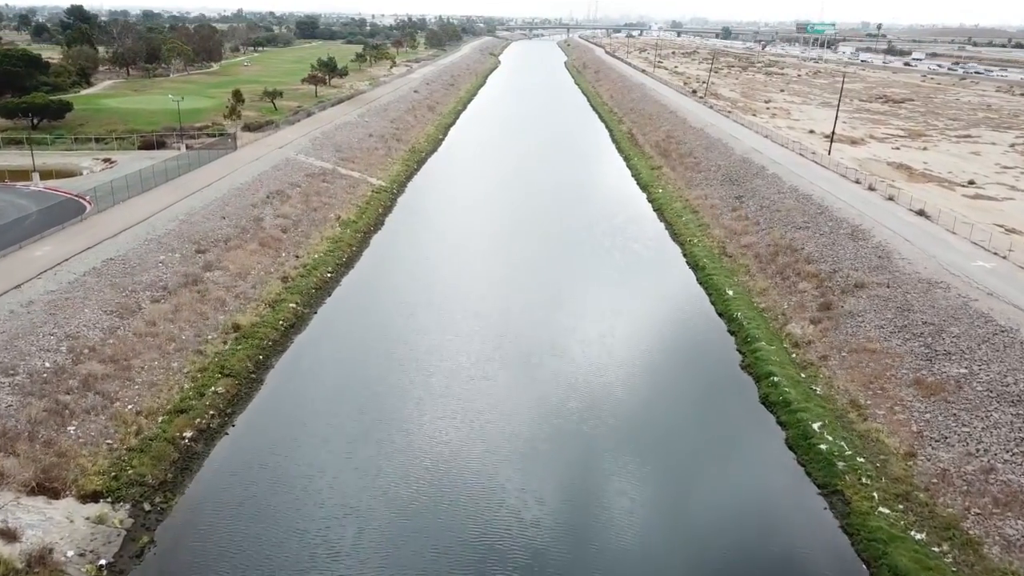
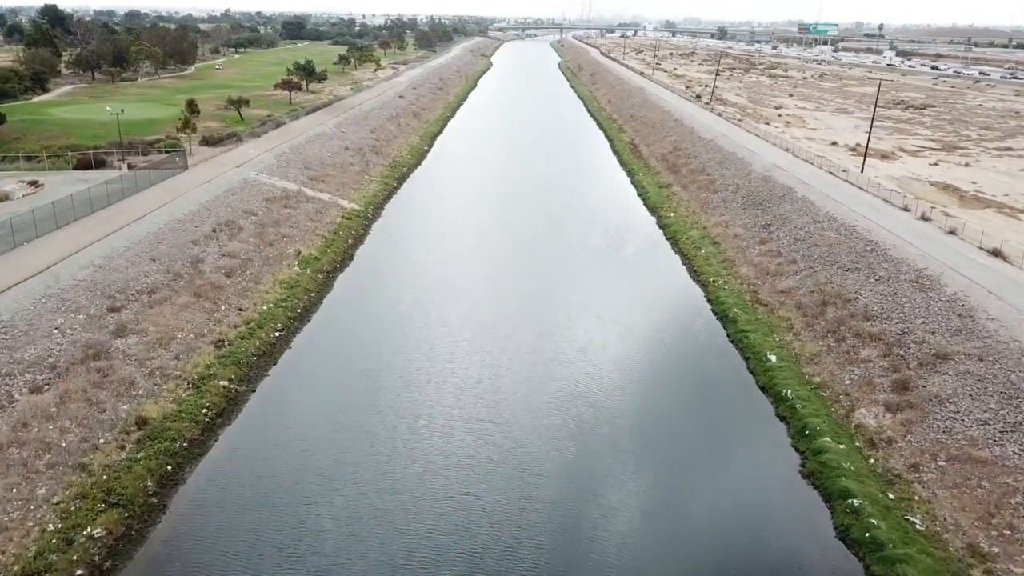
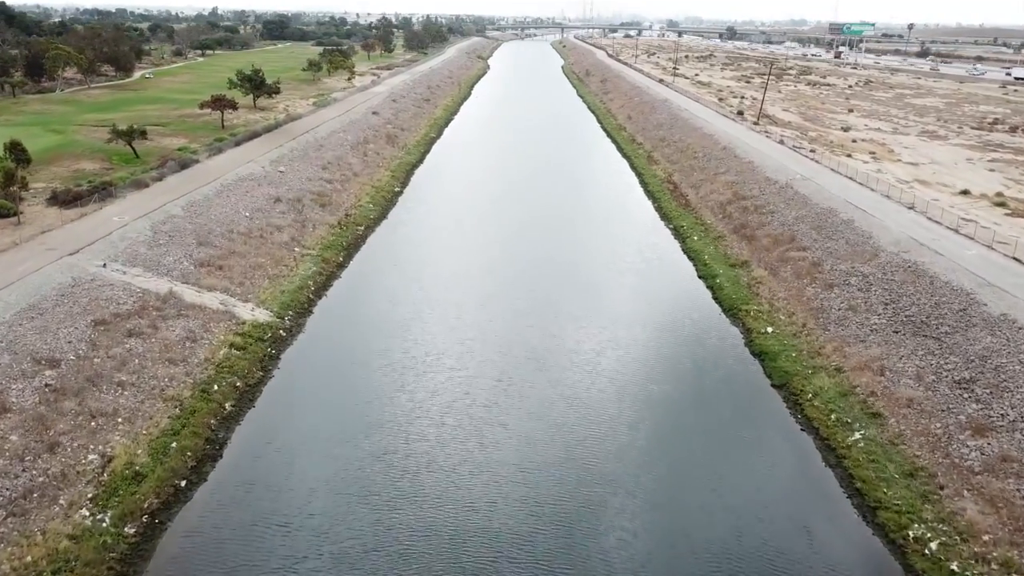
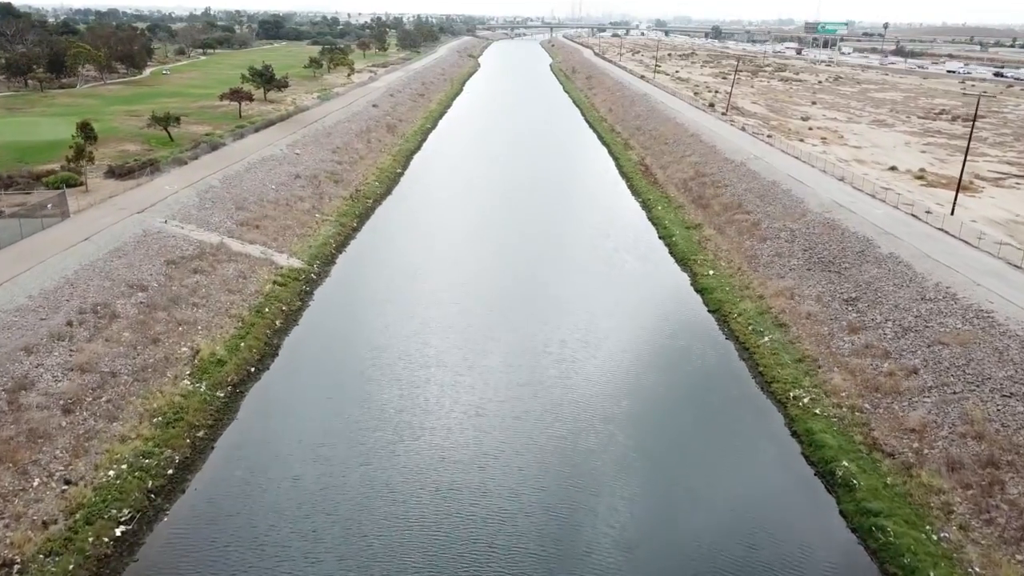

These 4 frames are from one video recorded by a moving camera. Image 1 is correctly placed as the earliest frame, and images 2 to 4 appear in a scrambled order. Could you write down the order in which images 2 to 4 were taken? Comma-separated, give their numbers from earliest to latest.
2, 4, 3
